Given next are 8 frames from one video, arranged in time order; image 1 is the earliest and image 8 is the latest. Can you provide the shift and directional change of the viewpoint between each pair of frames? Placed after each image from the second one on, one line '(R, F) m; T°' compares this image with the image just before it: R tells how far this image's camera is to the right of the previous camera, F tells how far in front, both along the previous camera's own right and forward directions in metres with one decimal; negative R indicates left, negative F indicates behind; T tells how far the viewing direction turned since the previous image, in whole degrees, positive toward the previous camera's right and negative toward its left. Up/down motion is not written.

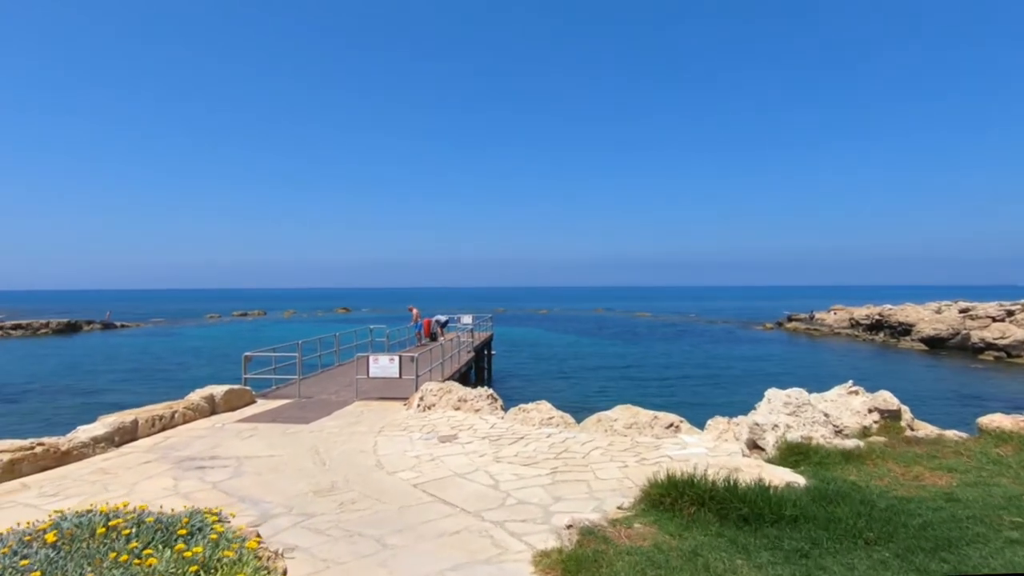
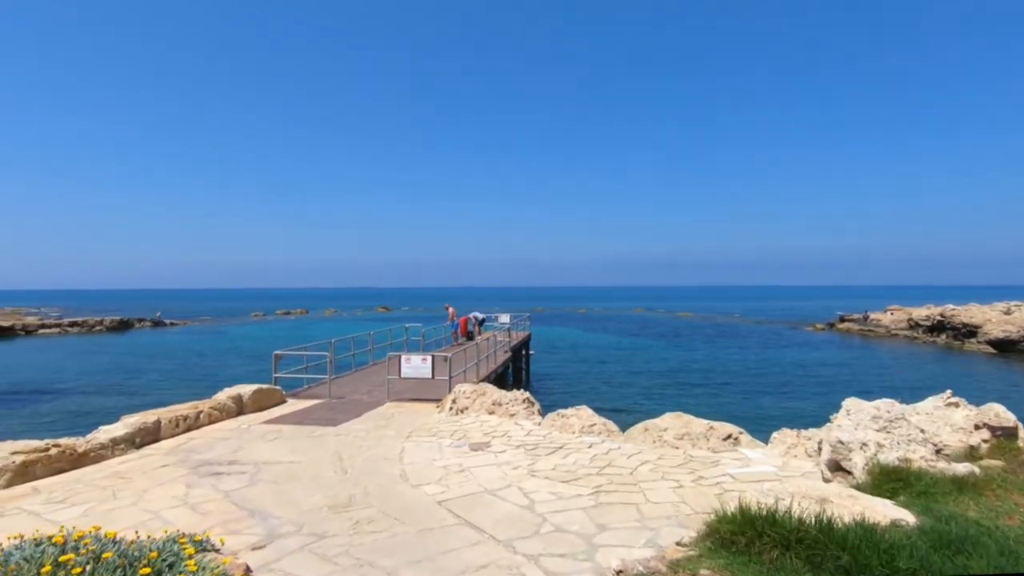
(0.0, +0.7) m; -4°
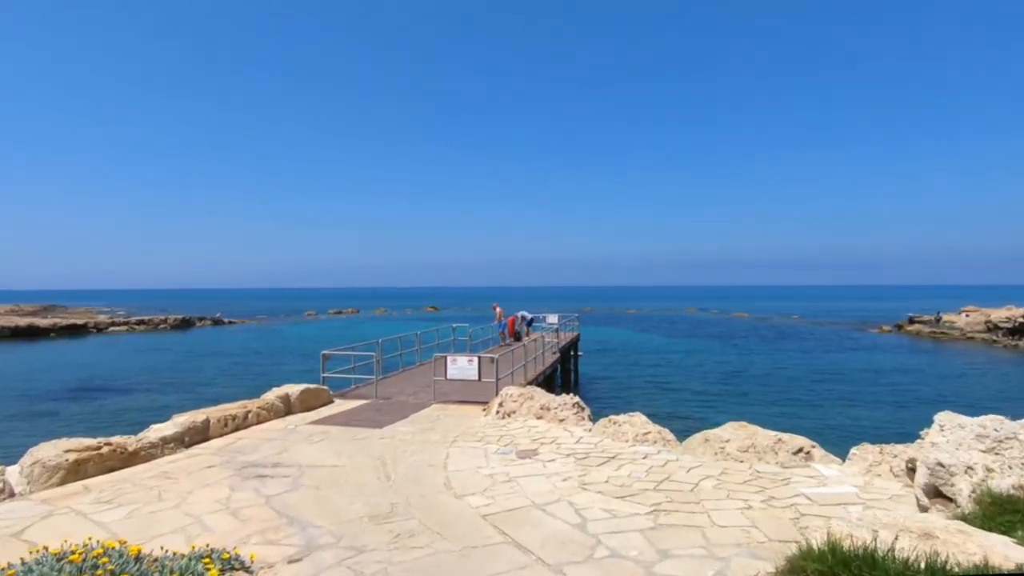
(0.0, +0.4) m; -5°
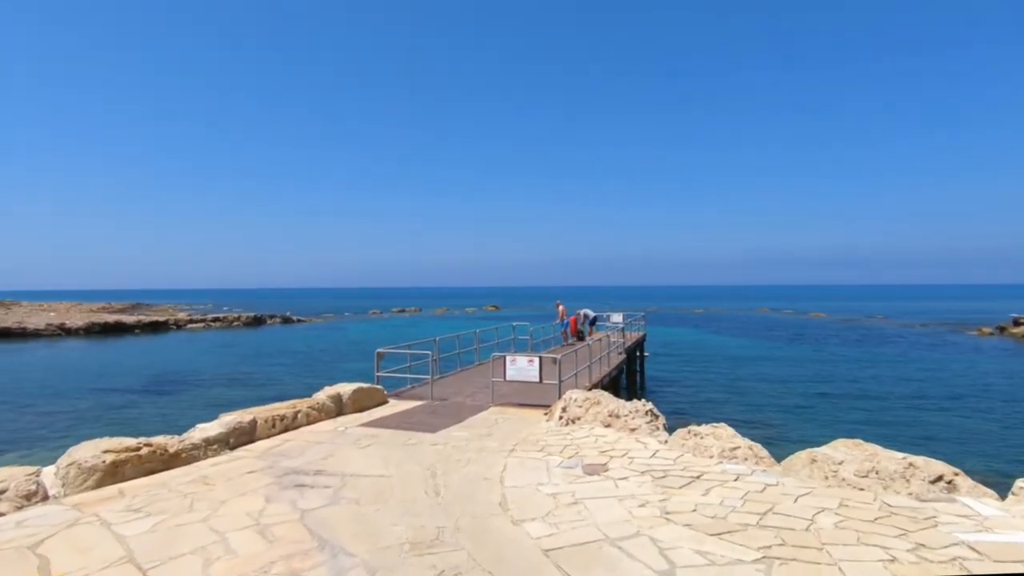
(0.0, +0.9) m; -6°
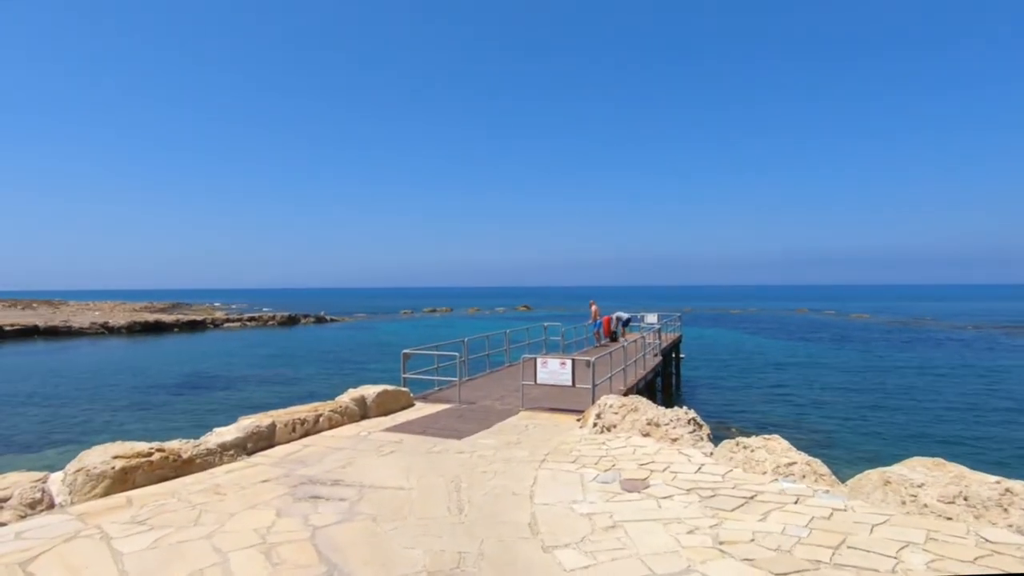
(0.0, +0.6) m; -3°
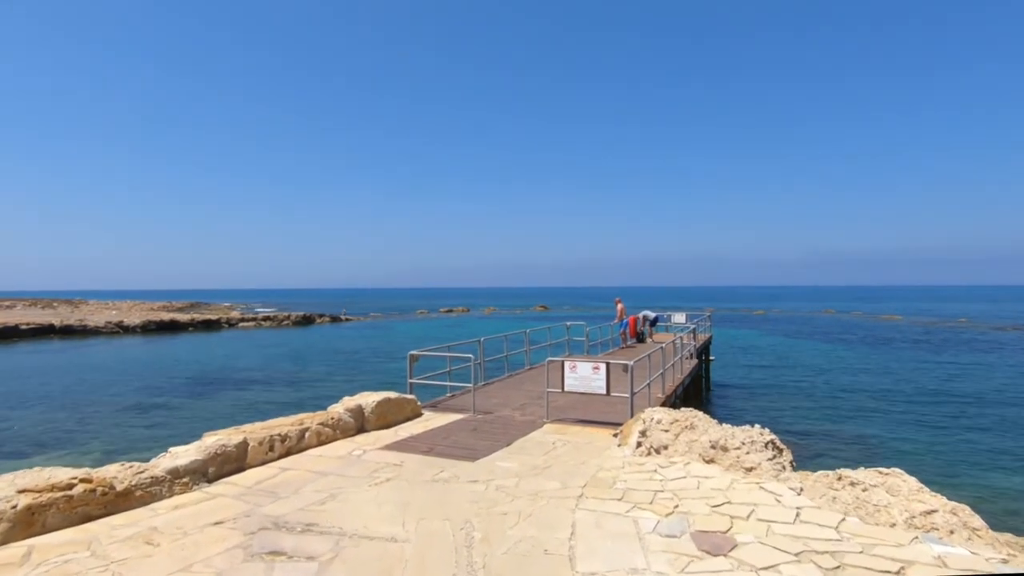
(-0.1, +1.7) m; -2°
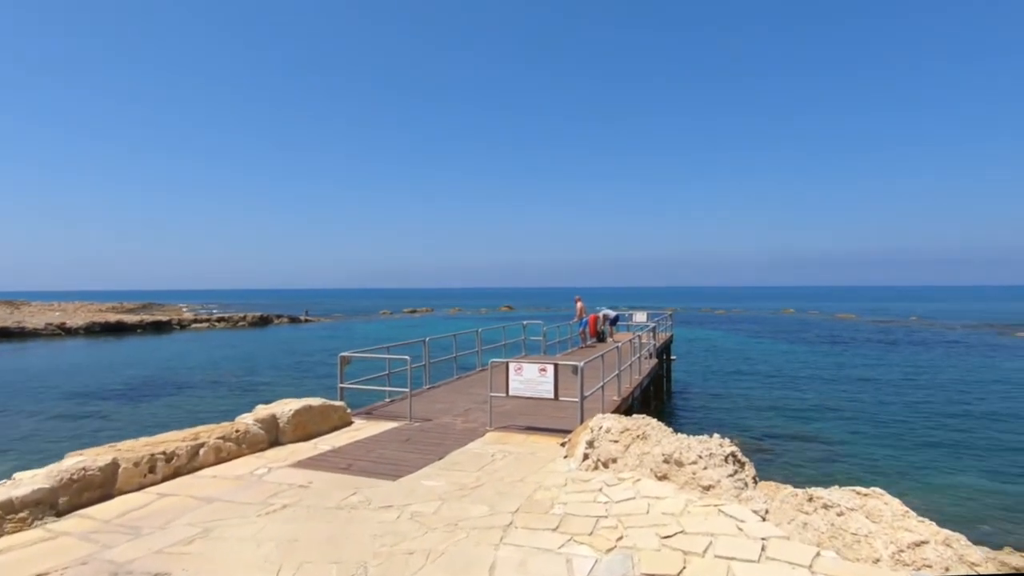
(+0.4, +0.9) m; +3°
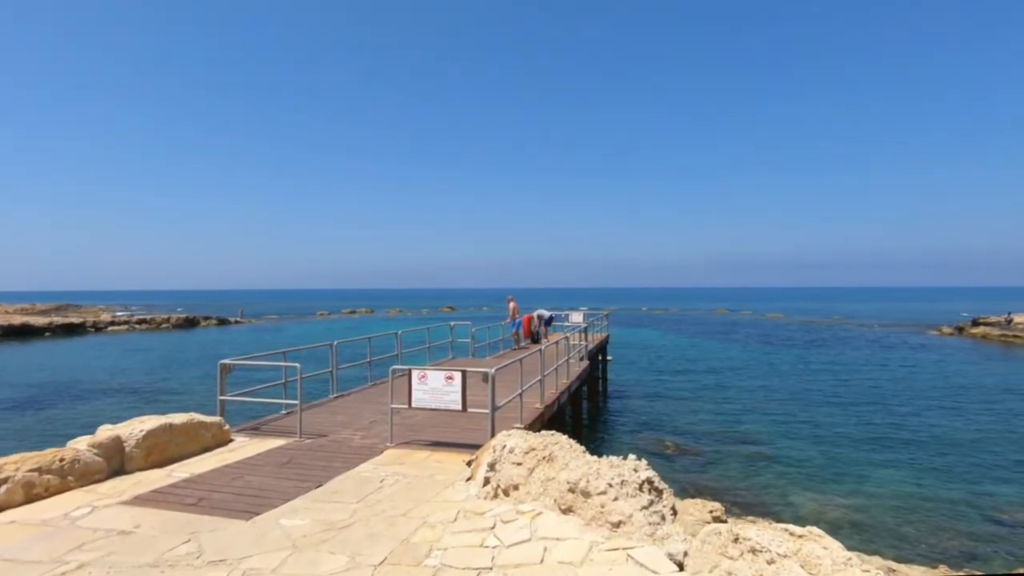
(+0.5, +1.0) m; +5°
